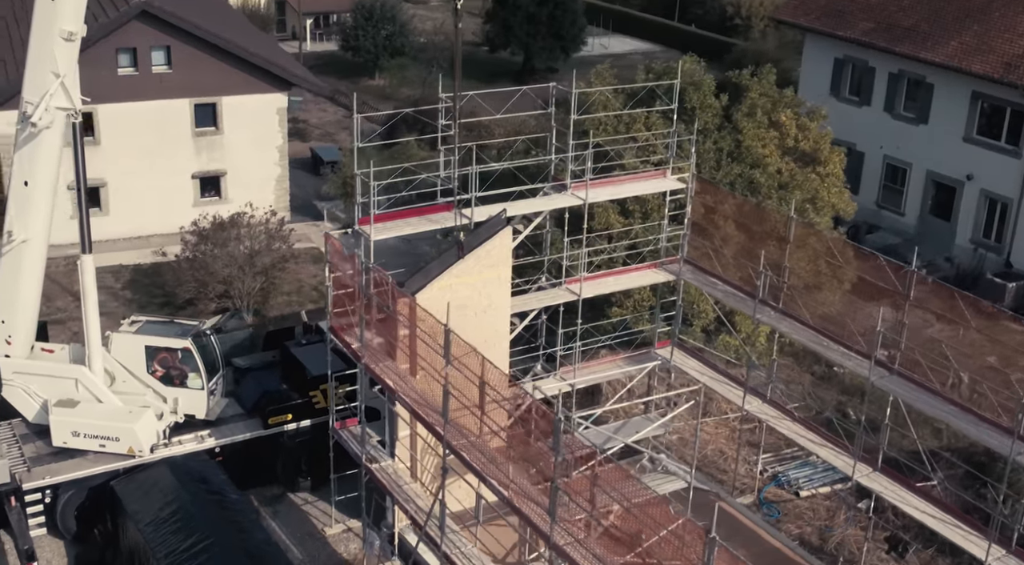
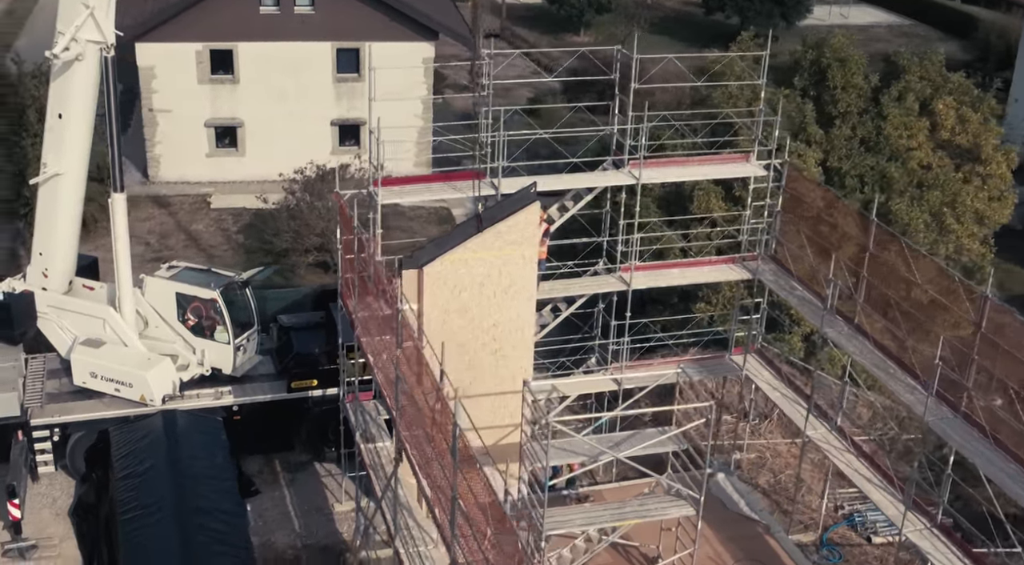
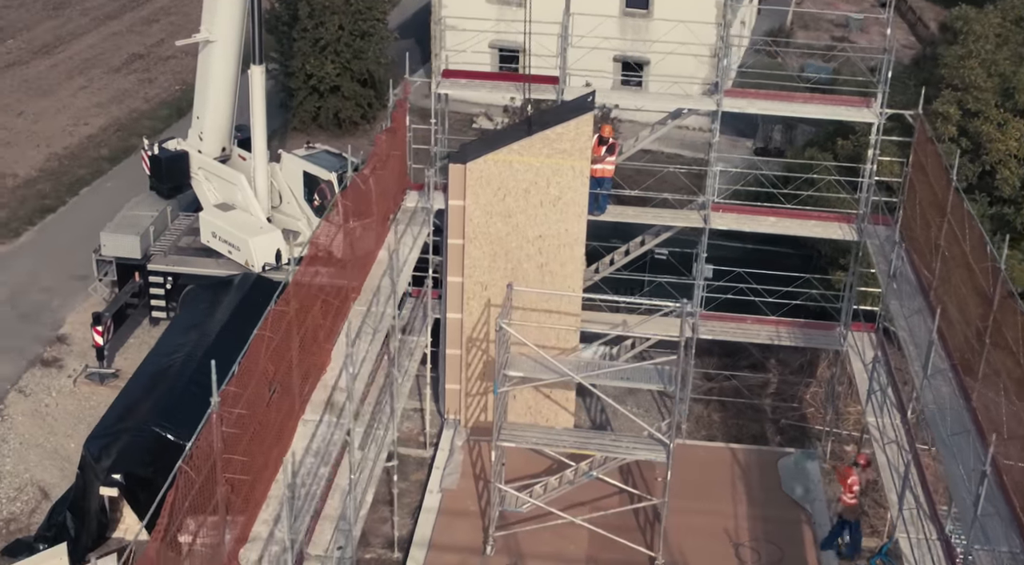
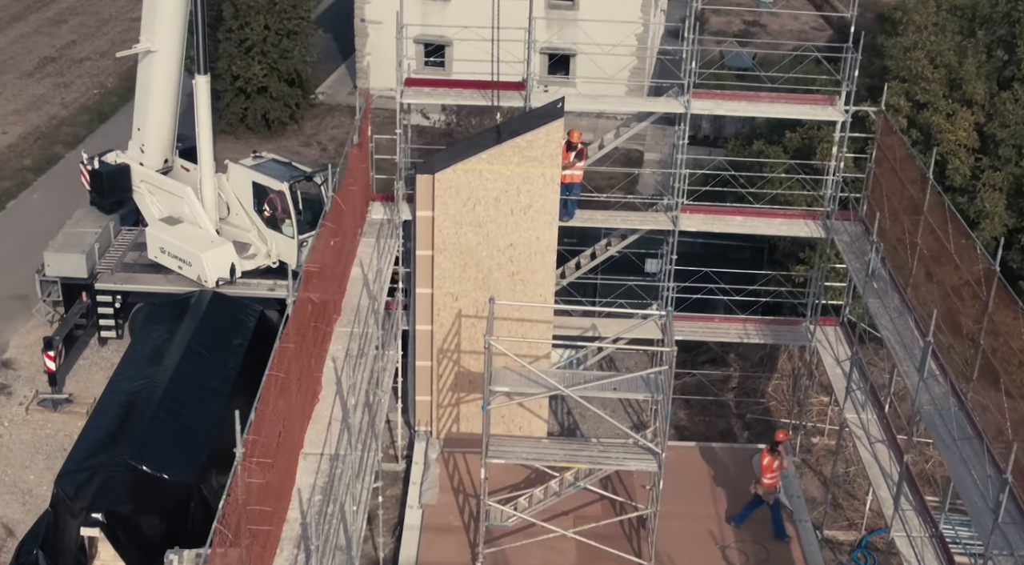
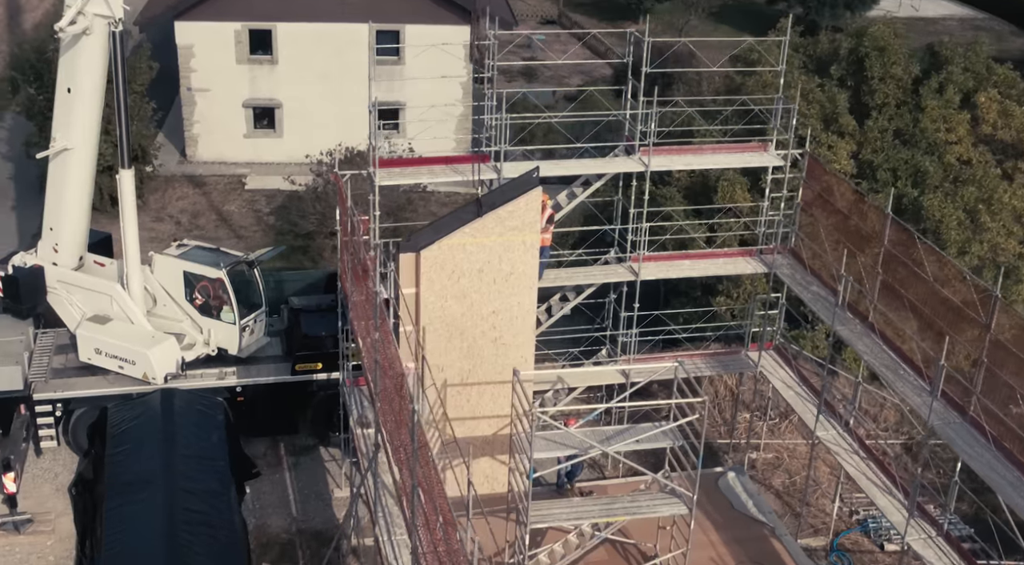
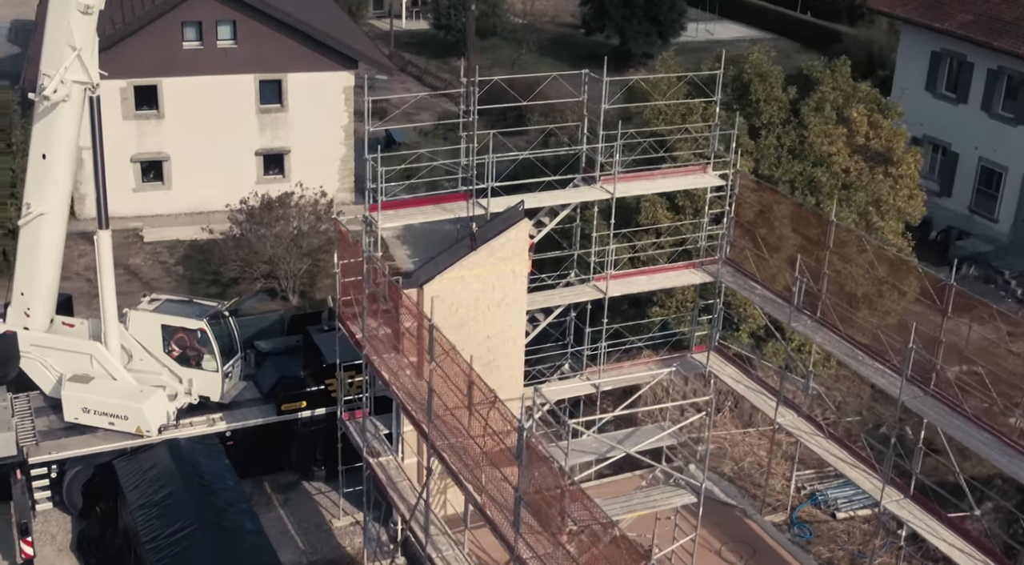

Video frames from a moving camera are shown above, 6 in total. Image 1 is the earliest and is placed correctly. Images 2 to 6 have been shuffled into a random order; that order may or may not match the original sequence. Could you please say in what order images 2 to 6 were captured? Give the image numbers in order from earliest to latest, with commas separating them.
6, 2, 5, 4, 3
